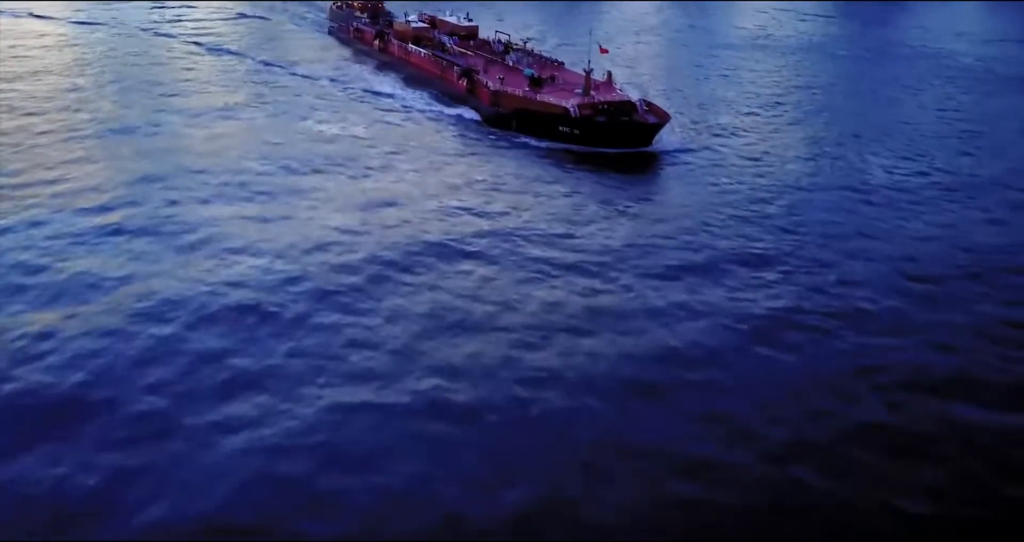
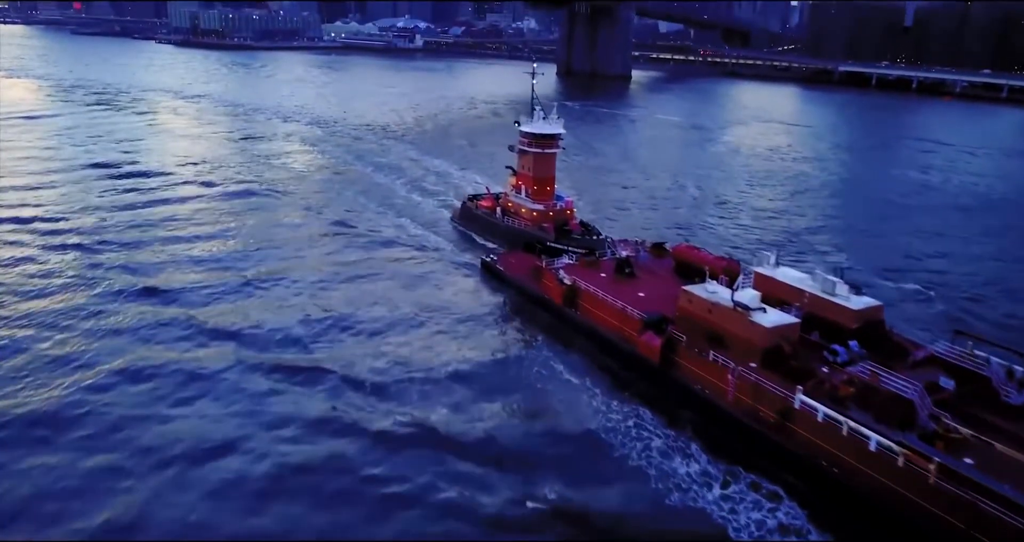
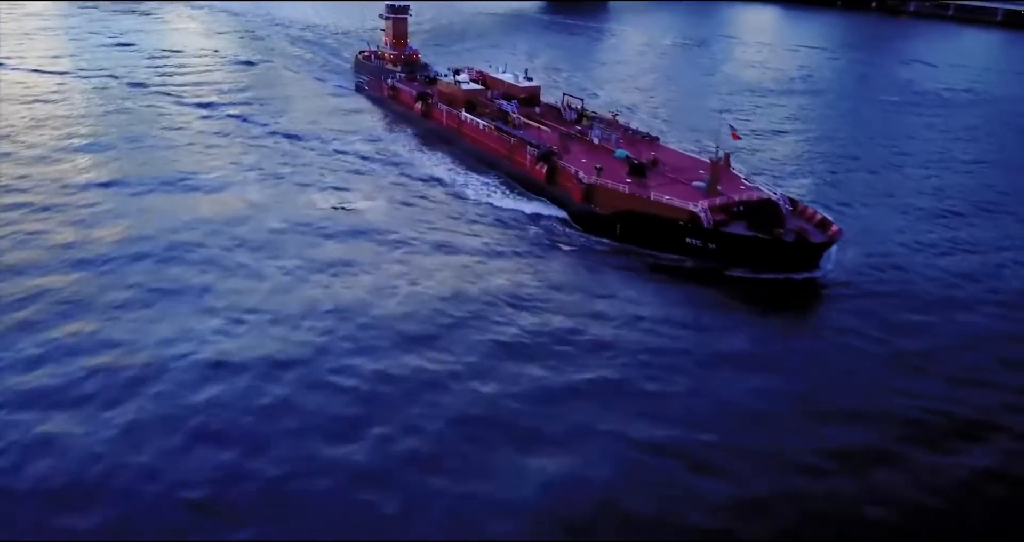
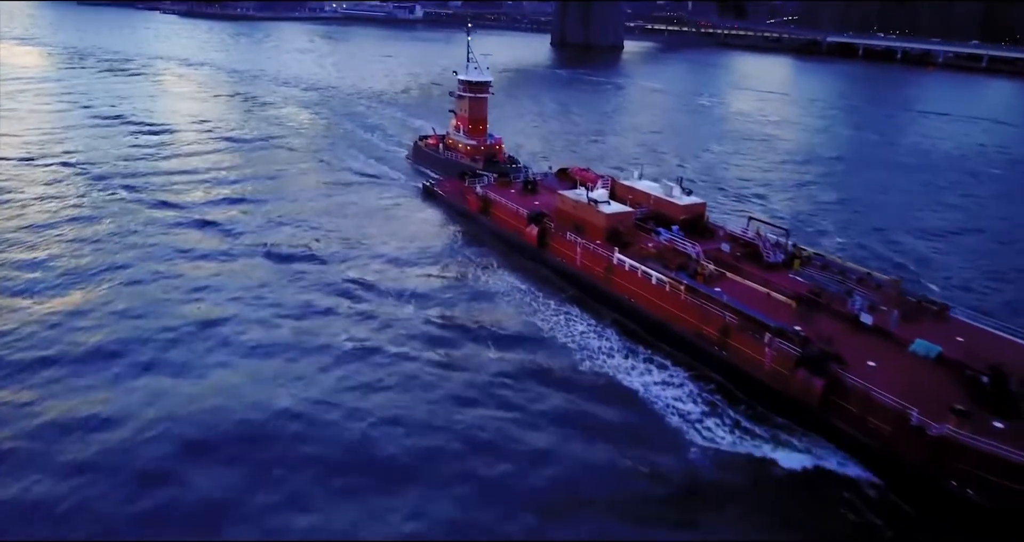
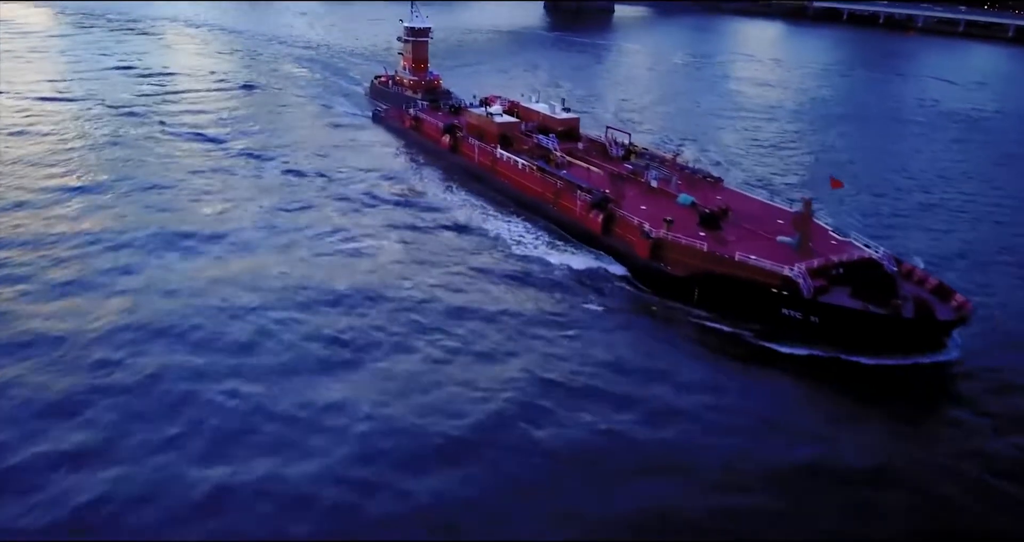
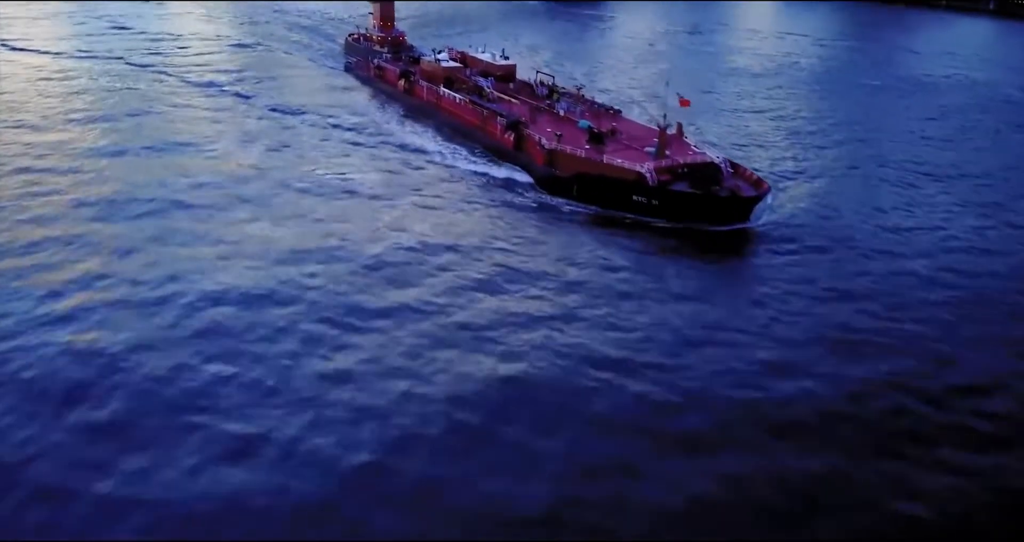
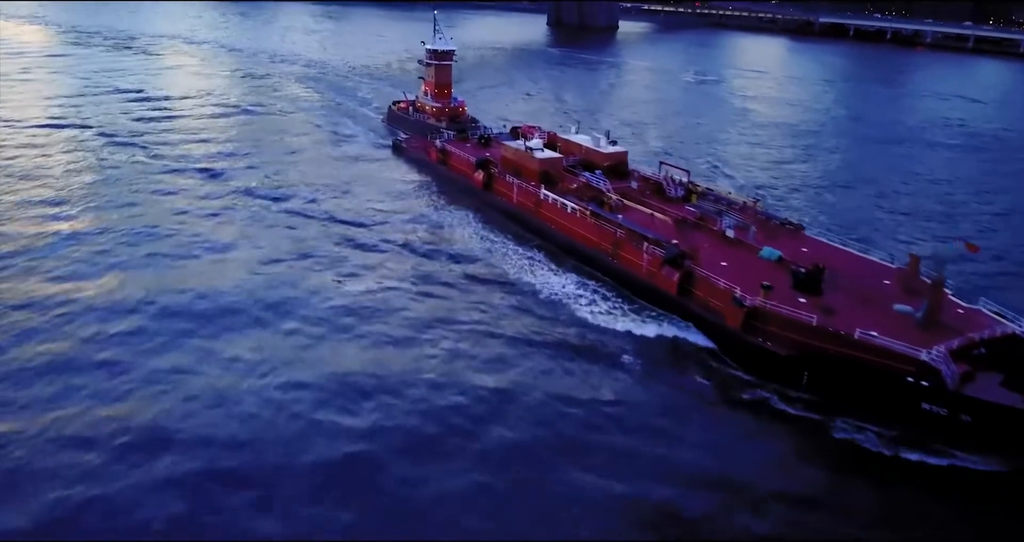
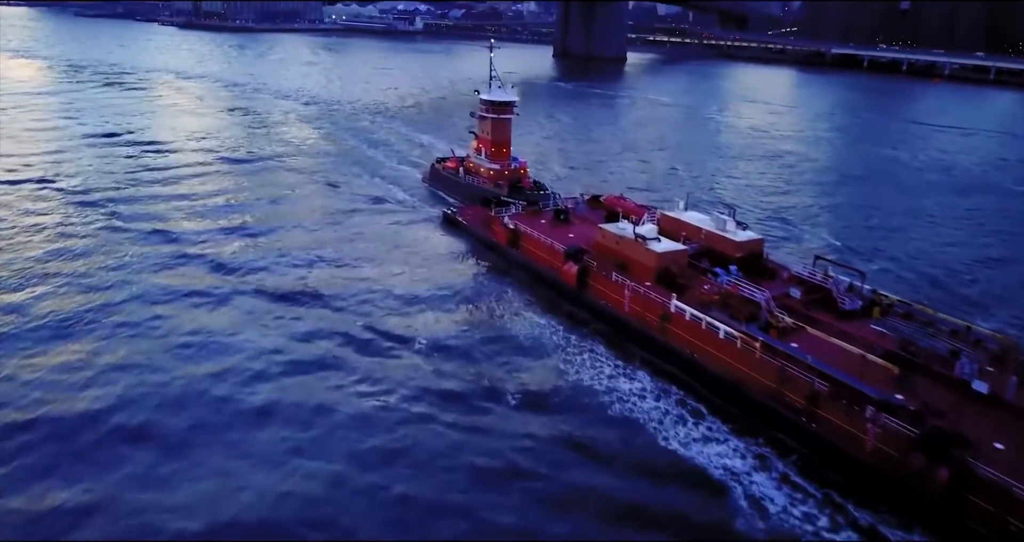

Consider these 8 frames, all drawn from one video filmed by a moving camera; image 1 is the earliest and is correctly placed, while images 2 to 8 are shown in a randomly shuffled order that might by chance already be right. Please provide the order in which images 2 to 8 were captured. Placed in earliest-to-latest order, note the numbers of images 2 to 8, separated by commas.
6, 3, 5, 7, 4, 8, 2
